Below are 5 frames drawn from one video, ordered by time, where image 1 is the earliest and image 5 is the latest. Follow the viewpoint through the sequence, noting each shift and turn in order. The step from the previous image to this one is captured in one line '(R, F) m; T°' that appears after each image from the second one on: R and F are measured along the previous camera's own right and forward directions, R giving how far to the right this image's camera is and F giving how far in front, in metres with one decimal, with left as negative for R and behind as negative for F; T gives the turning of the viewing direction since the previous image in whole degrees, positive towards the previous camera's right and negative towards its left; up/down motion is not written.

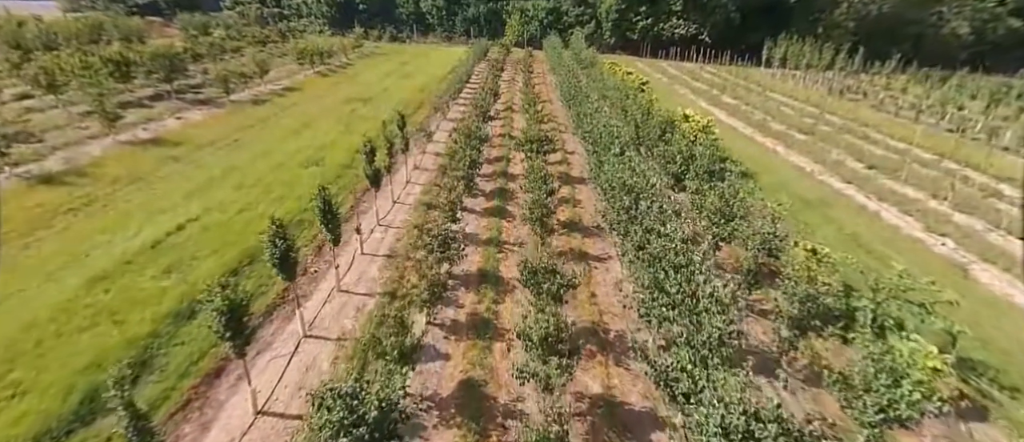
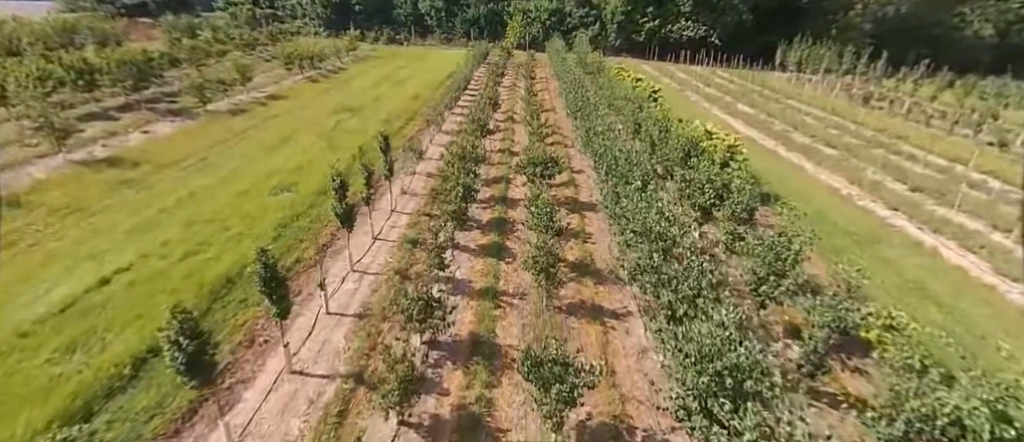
(+0.1, +2.7) m; 0°
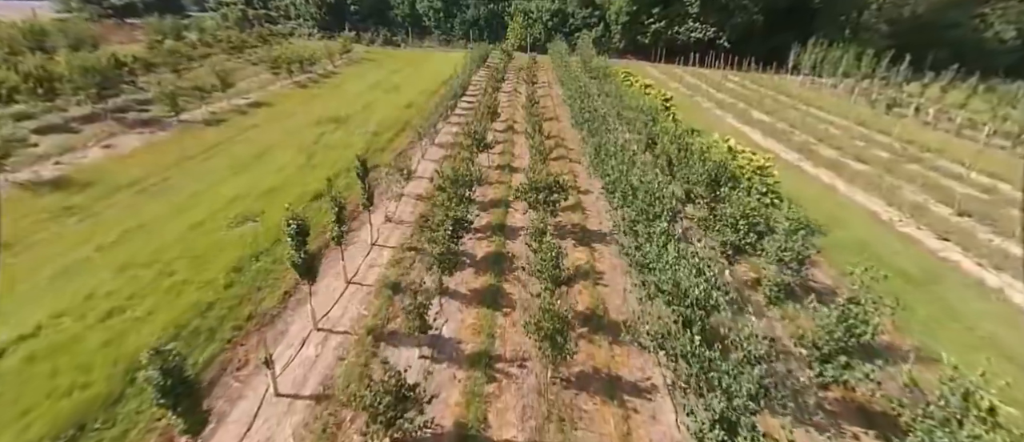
(+0.1, +2.4) m; 0°
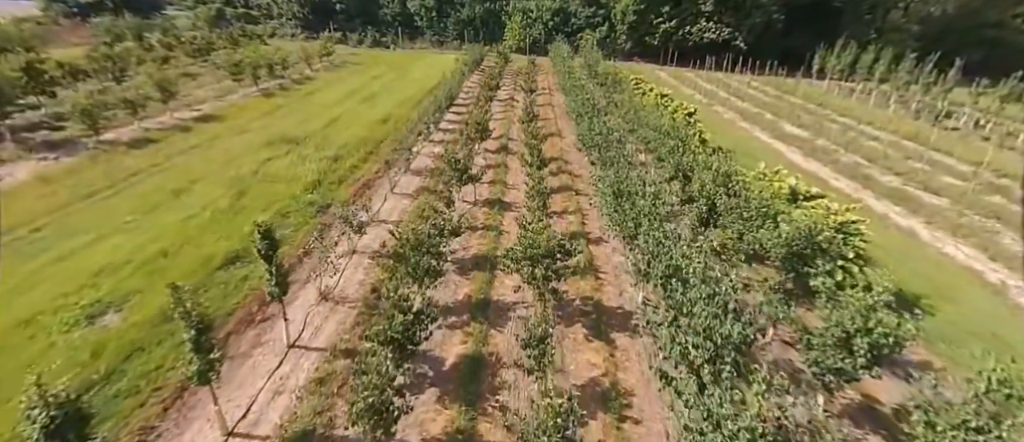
(+0.4, +5.0) m; 0°
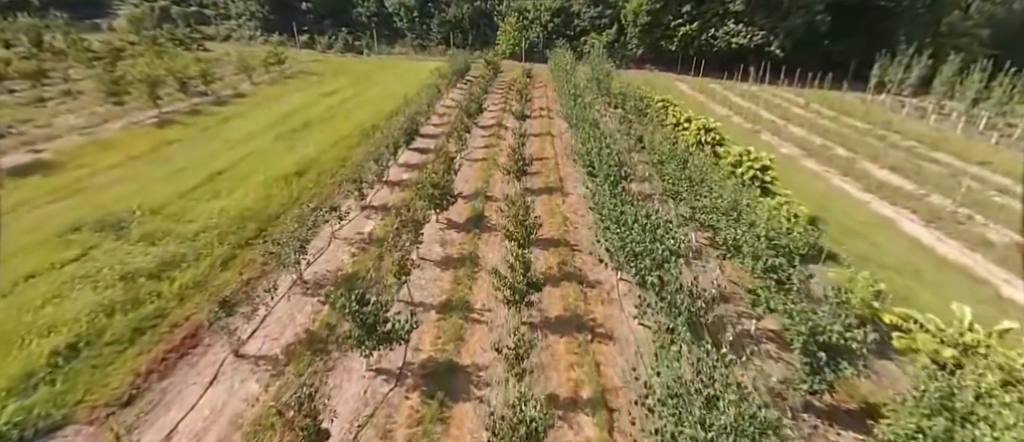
(+1.0, +9.4) m; 0°
